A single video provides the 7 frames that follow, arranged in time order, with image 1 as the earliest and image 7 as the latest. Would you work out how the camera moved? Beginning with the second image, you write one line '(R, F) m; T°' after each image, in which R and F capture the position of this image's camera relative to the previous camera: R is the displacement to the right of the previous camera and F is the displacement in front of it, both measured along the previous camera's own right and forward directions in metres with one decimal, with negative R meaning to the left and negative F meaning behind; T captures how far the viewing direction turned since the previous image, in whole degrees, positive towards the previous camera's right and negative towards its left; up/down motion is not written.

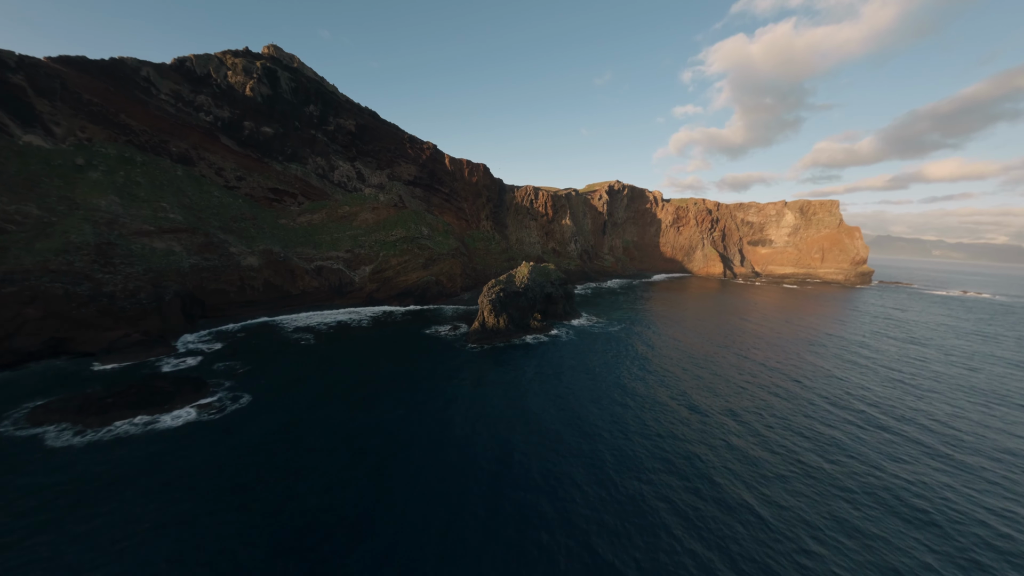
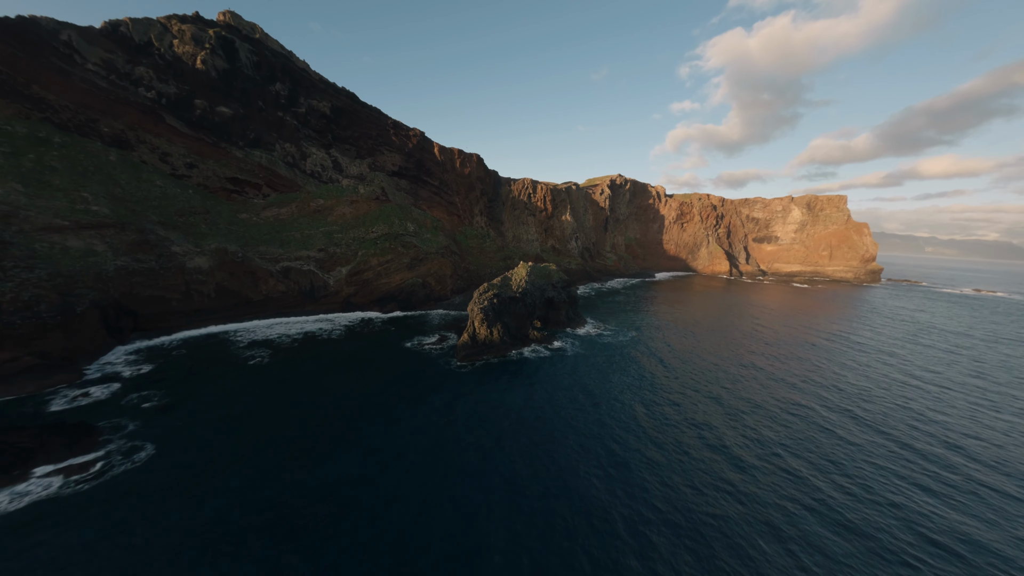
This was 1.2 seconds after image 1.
(+0.1, +5.9) m; +1°
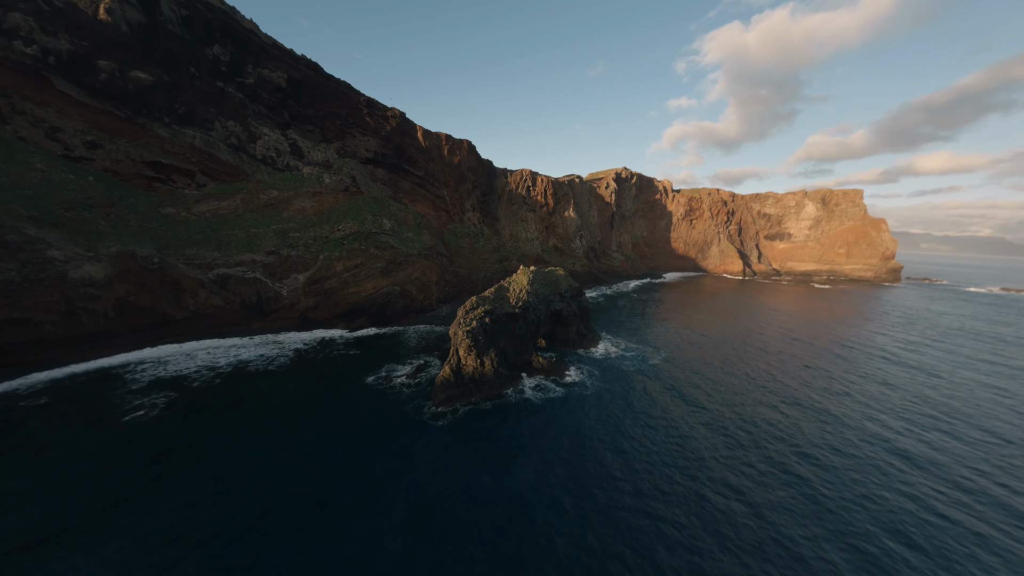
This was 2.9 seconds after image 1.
(-0.1, +8.5) m; +1°
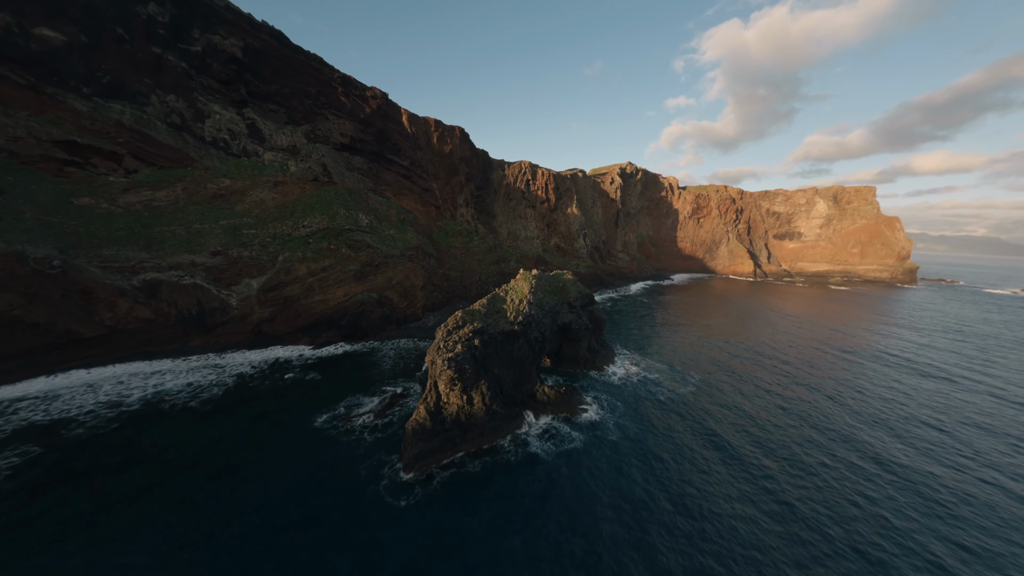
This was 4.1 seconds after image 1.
(0.0, +6.1) m; 0°
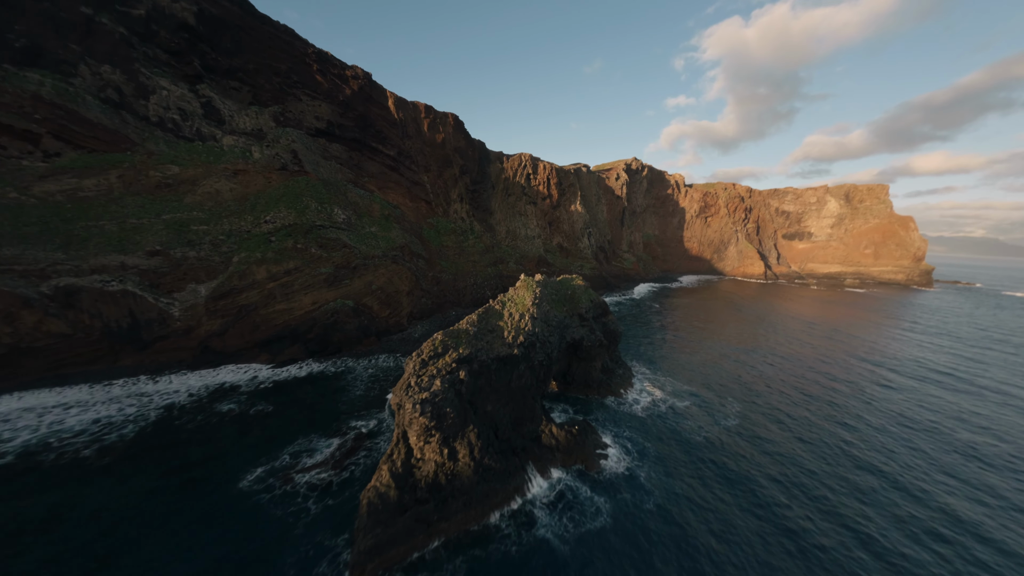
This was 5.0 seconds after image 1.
(0.0, +4.9) m; 0°
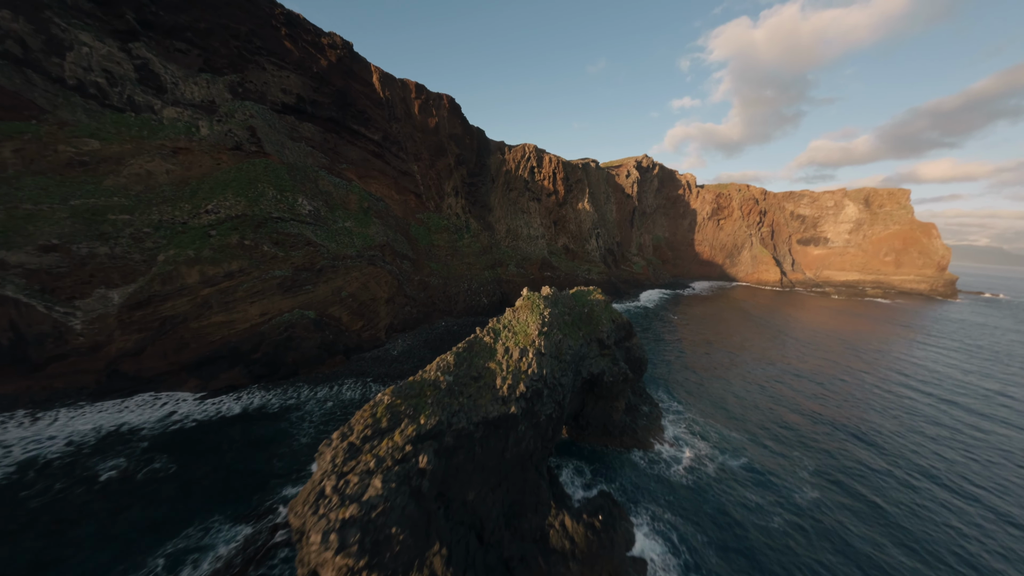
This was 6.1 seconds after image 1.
(+0.1, +5.5) m; 0°
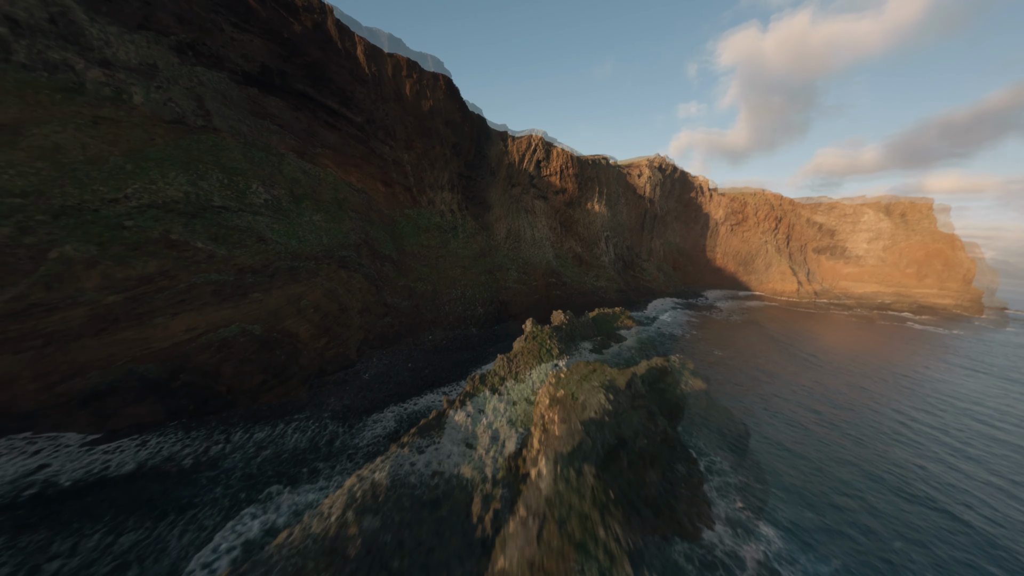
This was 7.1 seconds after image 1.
(+0.1, +4.9) m; 0°
